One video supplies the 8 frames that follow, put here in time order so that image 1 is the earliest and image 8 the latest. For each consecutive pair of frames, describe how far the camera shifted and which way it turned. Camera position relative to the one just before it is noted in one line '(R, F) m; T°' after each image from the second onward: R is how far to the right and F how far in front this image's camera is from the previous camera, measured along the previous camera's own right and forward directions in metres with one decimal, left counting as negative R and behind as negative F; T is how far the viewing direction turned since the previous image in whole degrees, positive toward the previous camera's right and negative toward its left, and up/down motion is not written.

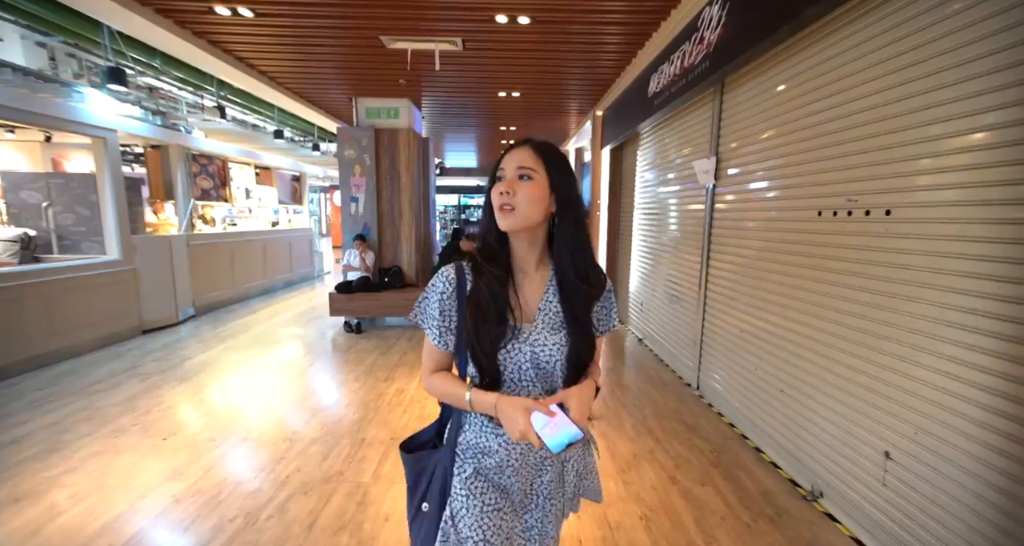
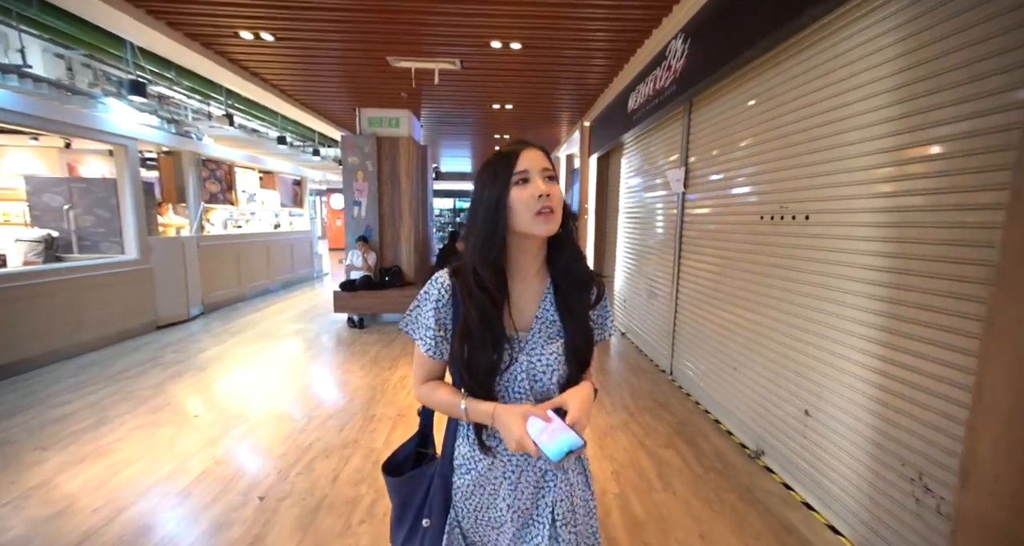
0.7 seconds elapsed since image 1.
(0.0, -0.4) m; +1°
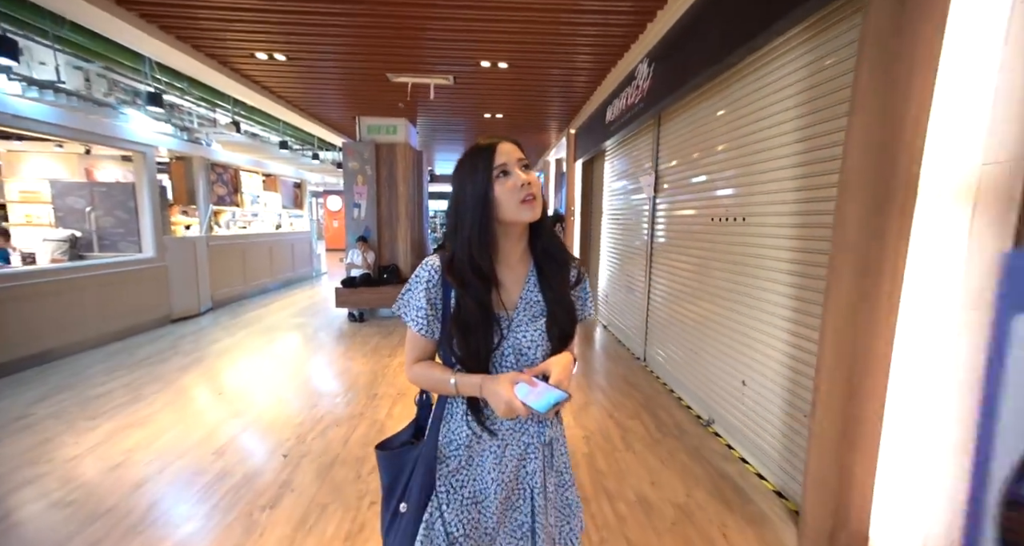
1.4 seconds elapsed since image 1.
(+0.1, -0.4) m; +1°
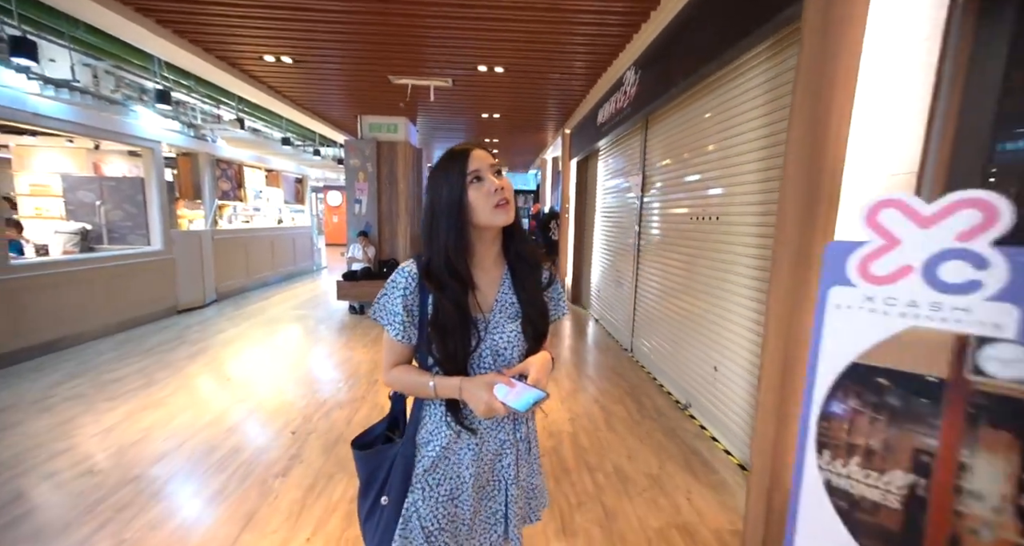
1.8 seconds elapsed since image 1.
(0.0, -0.2) m; 0°
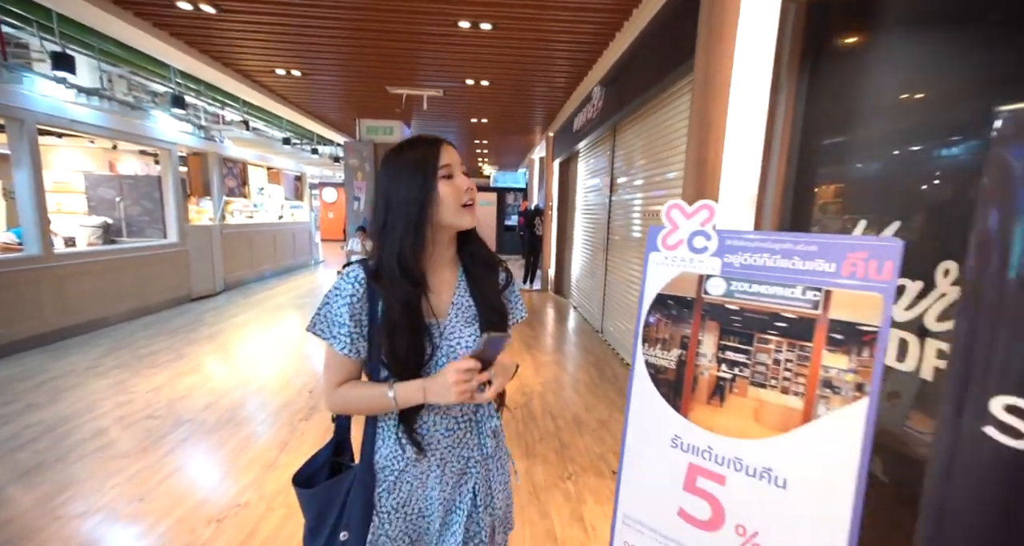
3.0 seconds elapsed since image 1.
(+0.1, -0.5) m; +1°
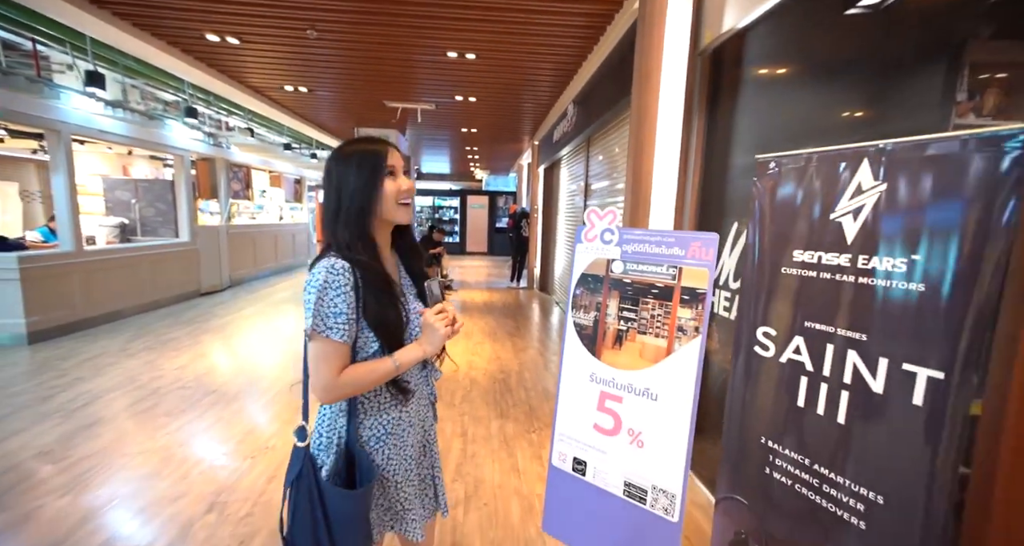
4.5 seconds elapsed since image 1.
(+0.1, -0.5) m; +1°
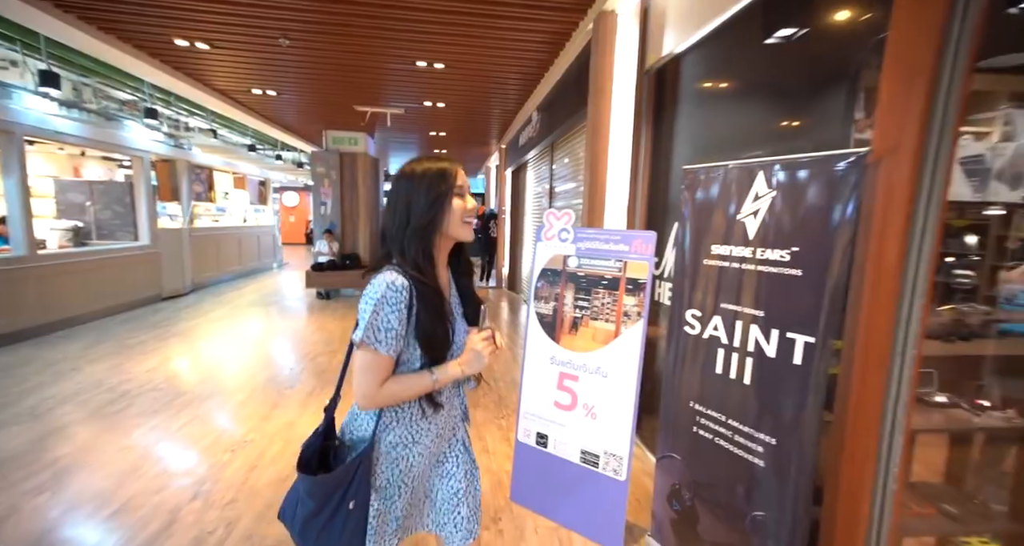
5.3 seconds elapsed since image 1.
(0.0, -0.2) m; +4°
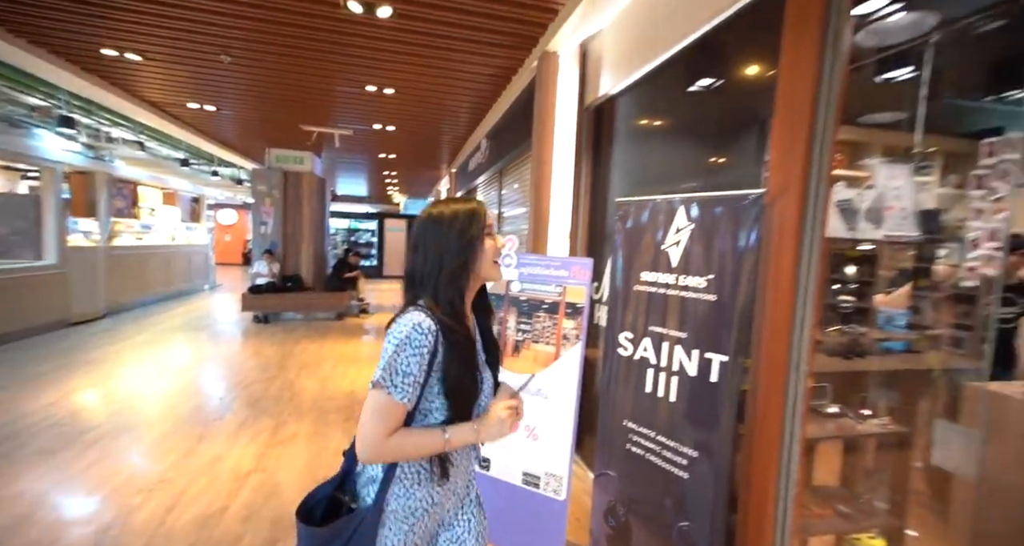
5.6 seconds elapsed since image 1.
(0.0, 0.0) m; +7°
